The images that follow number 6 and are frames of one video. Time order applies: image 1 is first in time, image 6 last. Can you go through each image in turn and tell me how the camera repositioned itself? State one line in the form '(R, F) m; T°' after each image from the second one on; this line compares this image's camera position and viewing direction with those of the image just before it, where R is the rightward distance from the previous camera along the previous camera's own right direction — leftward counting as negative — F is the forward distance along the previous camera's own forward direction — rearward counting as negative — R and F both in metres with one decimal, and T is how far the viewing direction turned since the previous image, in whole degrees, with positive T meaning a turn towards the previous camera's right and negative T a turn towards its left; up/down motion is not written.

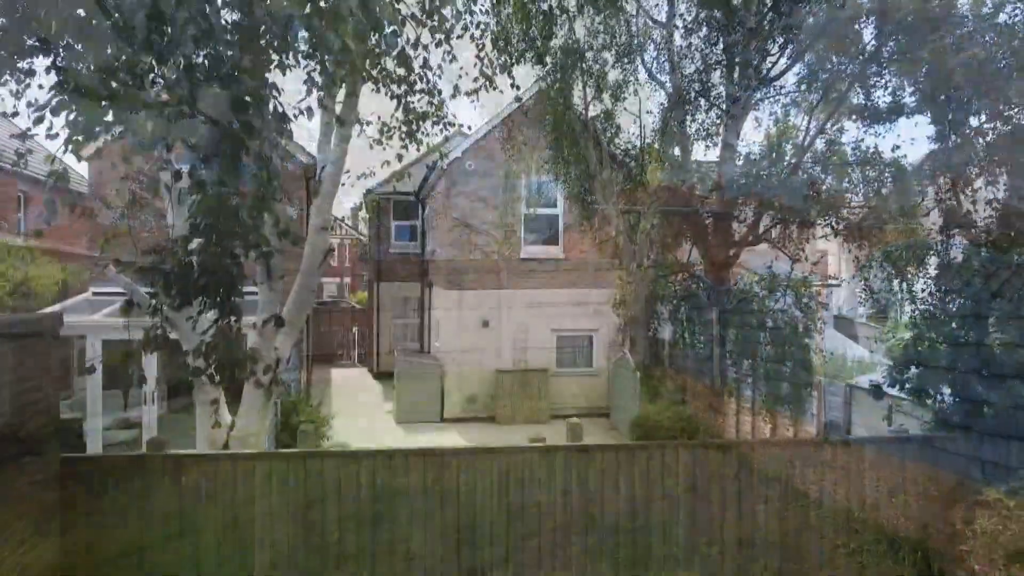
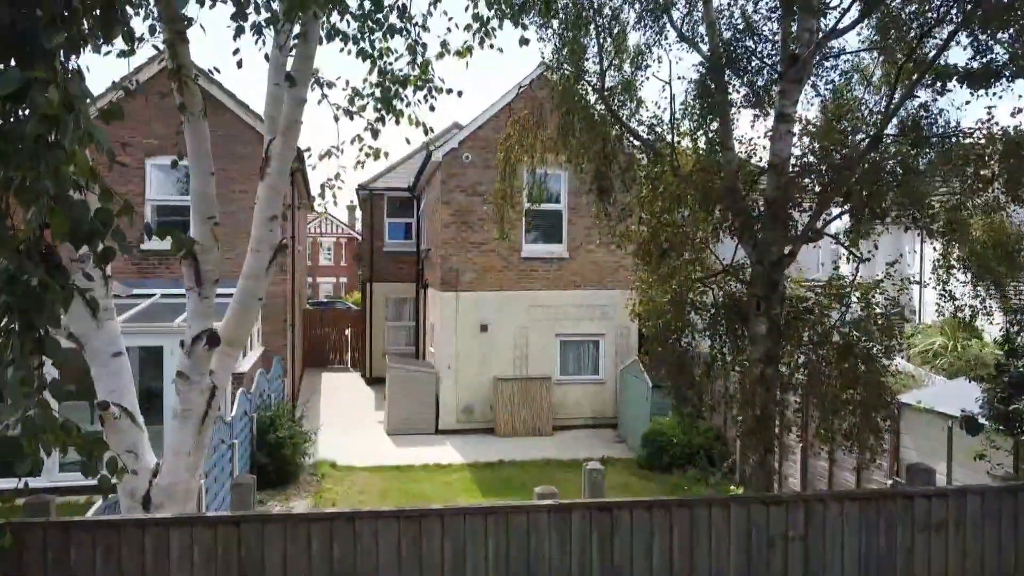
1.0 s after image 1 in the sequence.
(0.0, +1.1) m; 0°
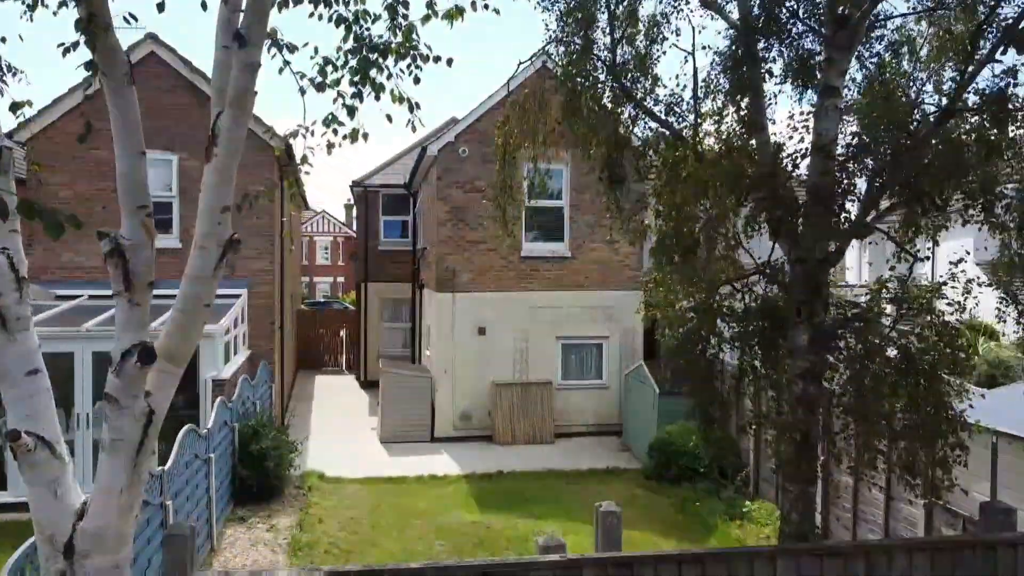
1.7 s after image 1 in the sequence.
(0.0, +0.7) m; 0°
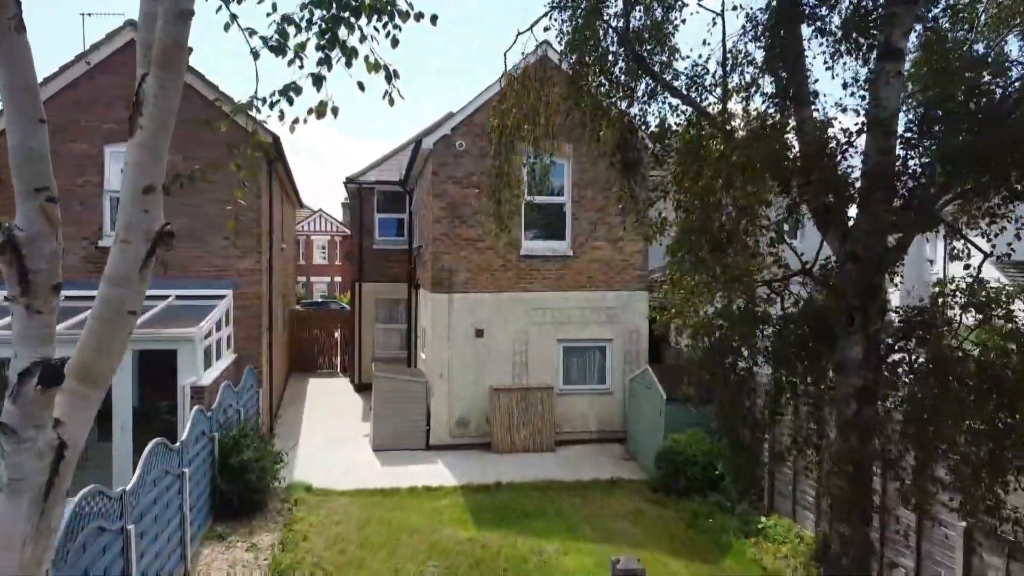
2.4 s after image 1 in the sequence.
(0.0, +0.6) m; 0°
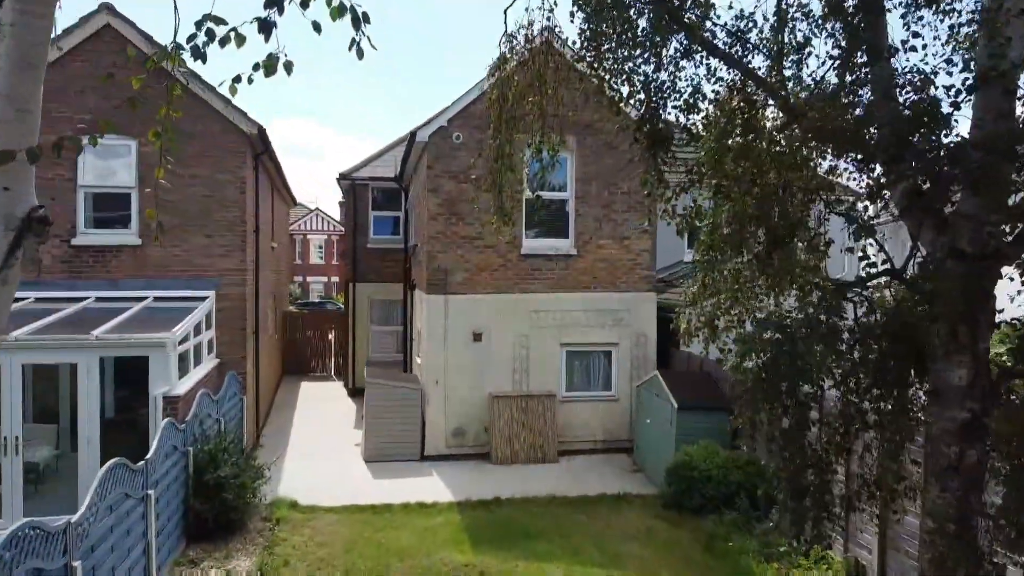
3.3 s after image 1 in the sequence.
(0.0, +0.8) m; 0°
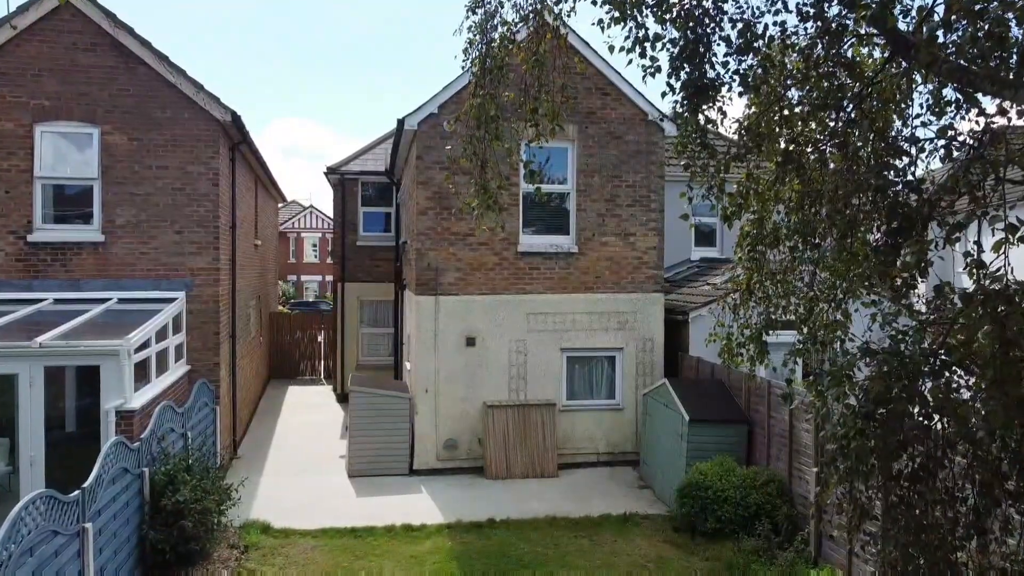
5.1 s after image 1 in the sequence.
(+0.1, +0.9) m; 0°
